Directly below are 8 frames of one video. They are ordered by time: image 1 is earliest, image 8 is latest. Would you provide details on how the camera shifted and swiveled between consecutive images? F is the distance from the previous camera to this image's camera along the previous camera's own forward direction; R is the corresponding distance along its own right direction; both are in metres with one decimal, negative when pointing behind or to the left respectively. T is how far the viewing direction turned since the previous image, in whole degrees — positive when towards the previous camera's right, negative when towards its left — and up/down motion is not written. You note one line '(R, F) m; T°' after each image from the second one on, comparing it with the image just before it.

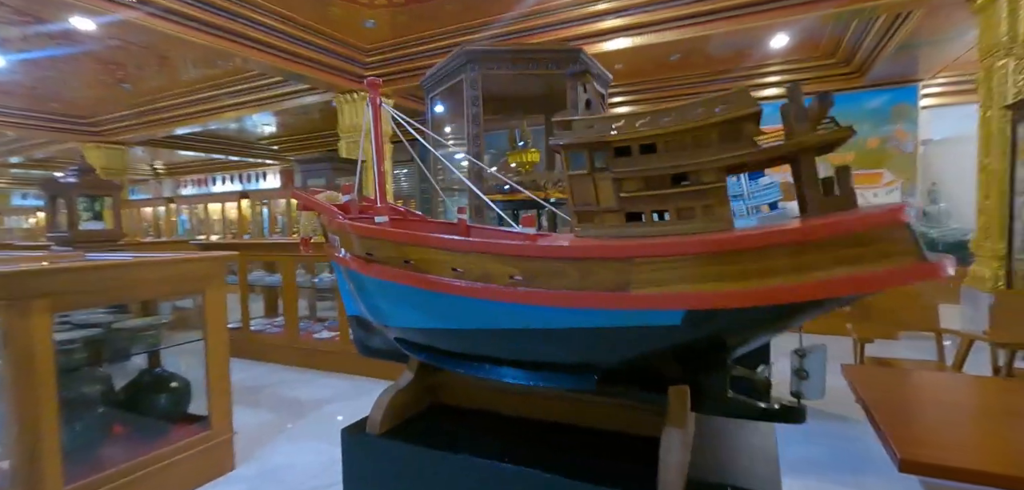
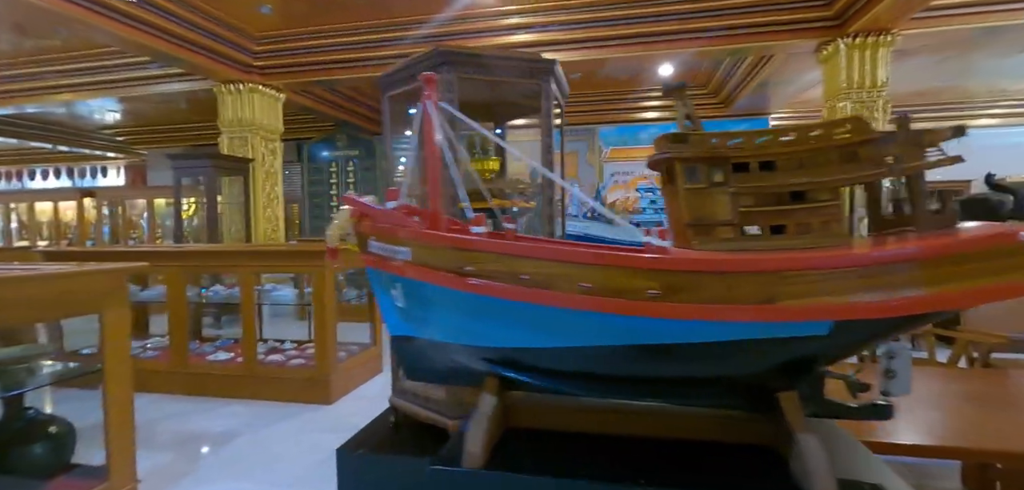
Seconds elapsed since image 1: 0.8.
(-0.4, +0.1) m; +14°
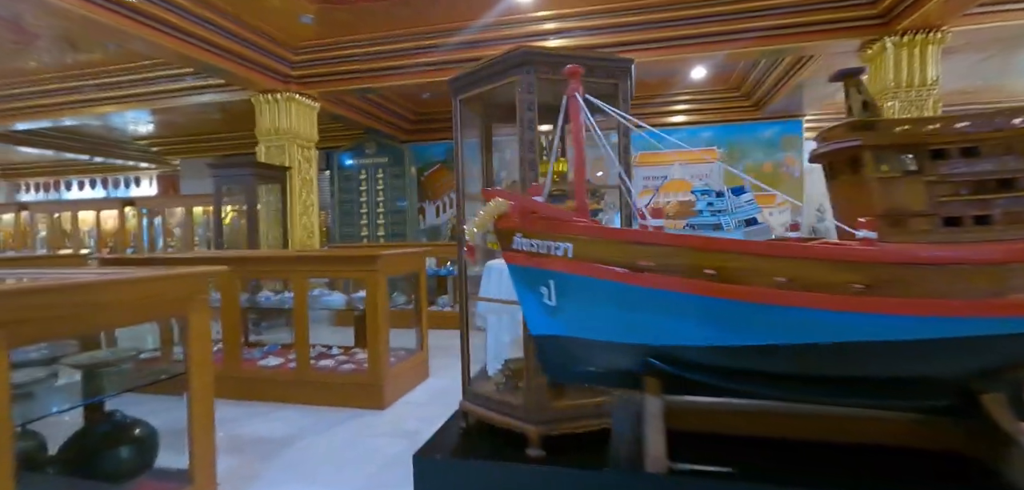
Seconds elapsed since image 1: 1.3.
(-0.3, 0.0) m; -2°
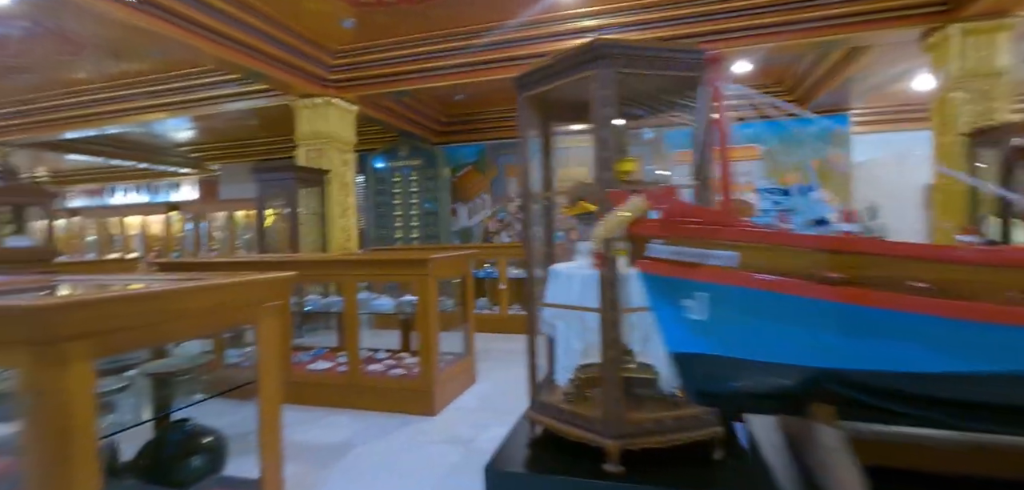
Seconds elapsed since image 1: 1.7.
(-0.2, +0.1) m; -3°
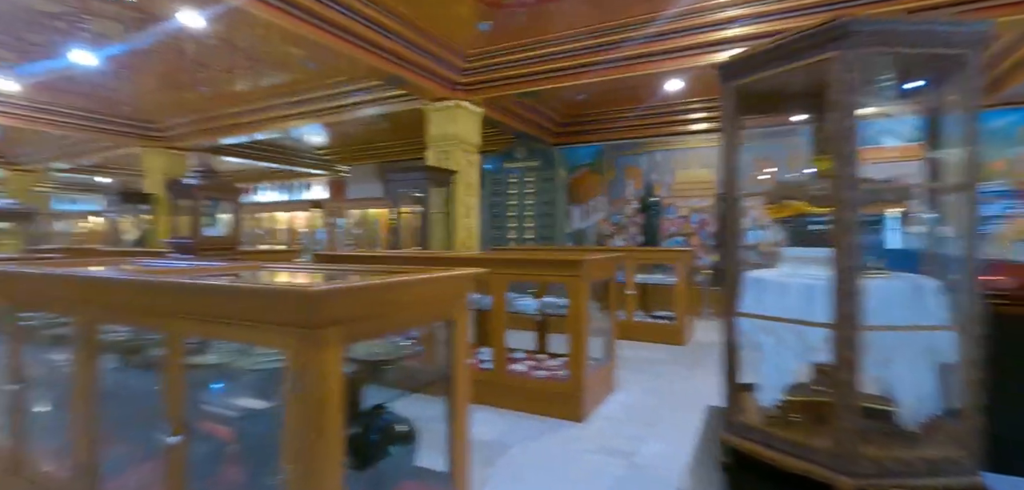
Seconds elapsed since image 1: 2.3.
(-0.4, +0.1) m; -11°
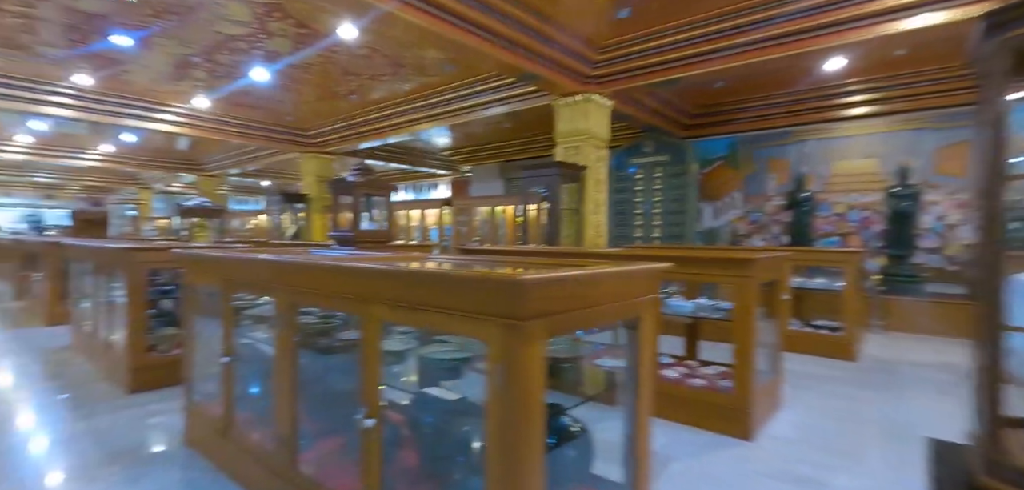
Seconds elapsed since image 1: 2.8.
(-0.3, +0.1) m; -13°
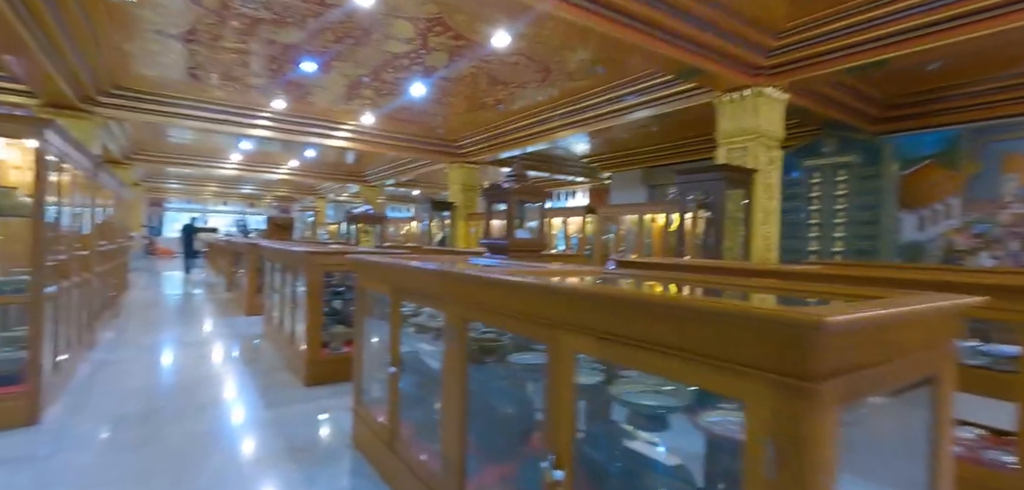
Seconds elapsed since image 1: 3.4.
(-0.2, +0.2) m; -16°
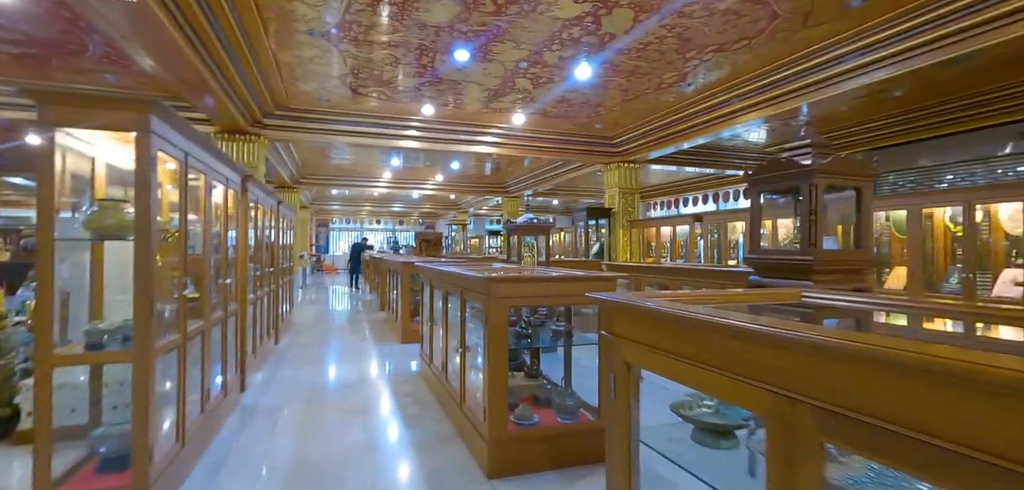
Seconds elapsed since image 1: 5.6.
(-0.6, +1.1) m; -15°
